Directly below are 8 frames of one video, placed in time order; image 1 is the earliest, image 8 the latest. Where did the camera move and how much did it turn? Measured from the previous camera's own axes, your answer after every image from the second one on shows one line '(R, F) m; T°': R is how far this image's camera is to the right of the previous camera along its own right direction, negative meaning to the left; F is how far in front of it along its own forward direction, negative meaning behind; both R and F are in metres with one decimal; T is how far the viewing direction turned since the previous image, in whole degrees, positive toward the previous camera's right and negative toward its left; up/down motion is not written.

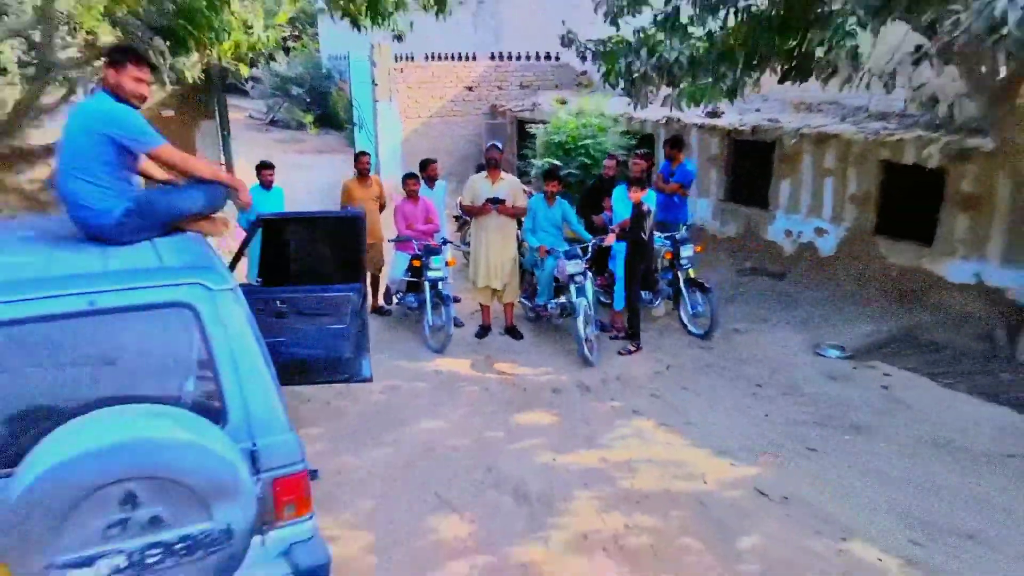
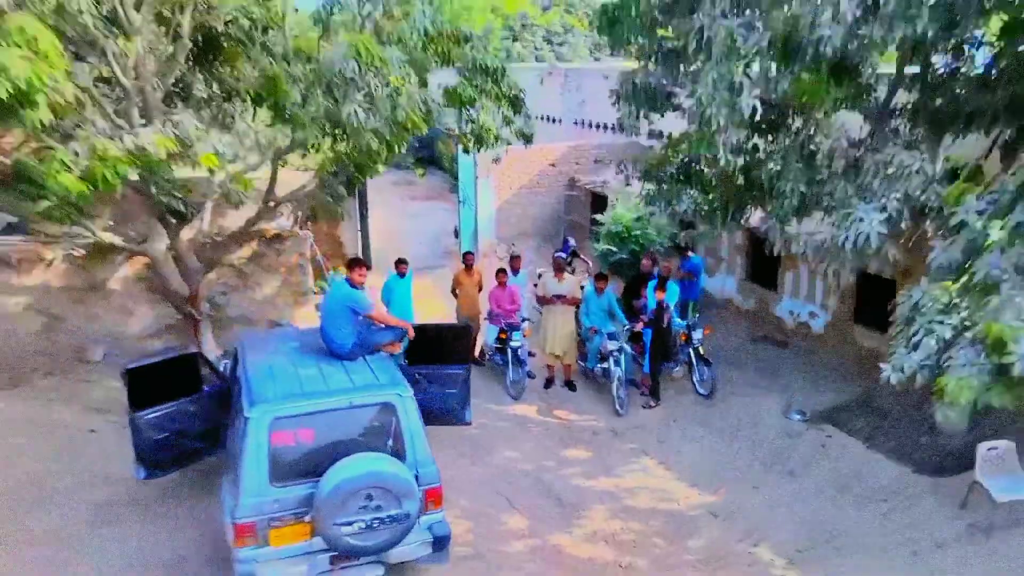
(+0.2, -1.5) m; -7°
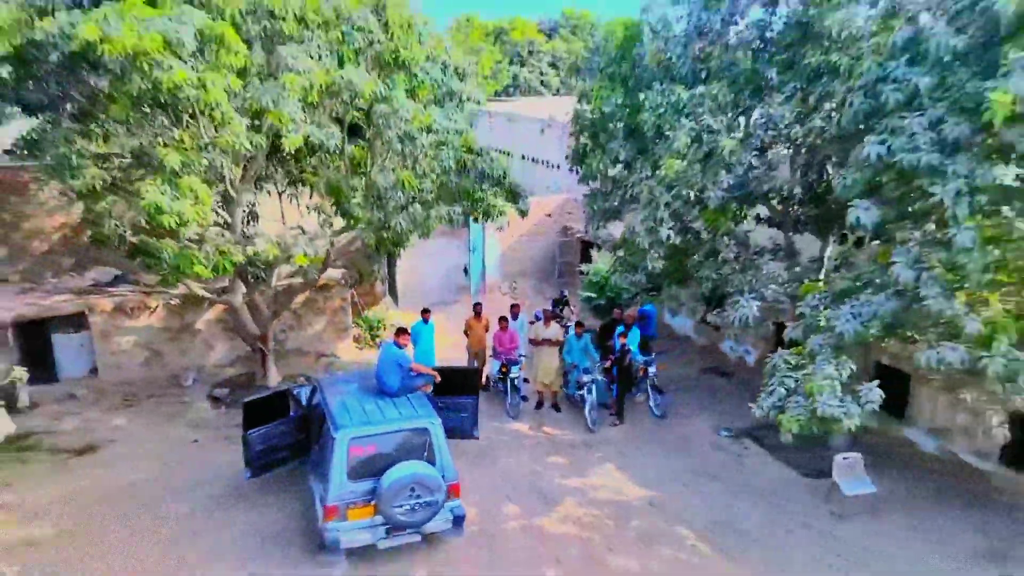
(+0.1, -1.5) m; -1°
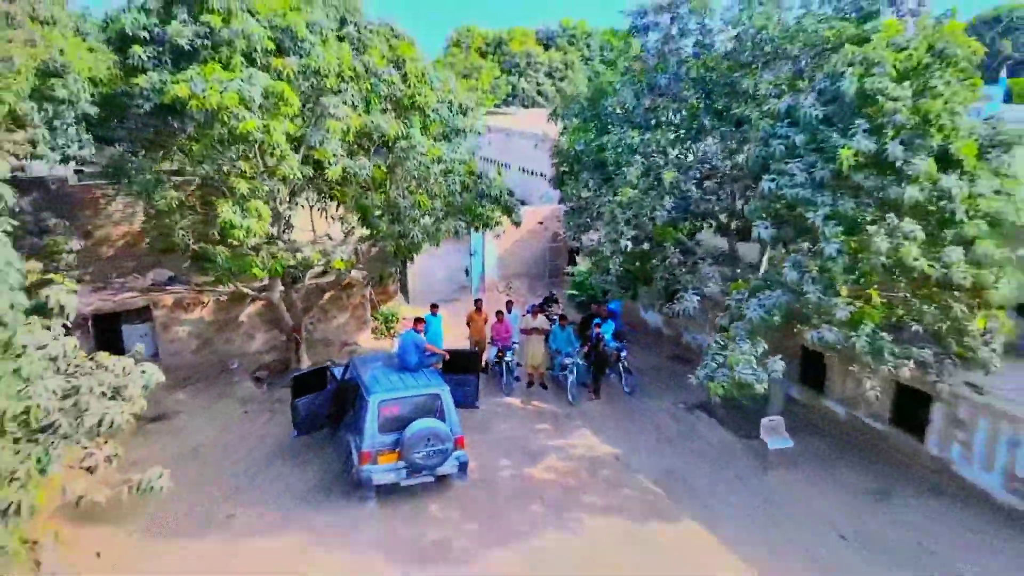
(+0.1, -1.3) m; 0°
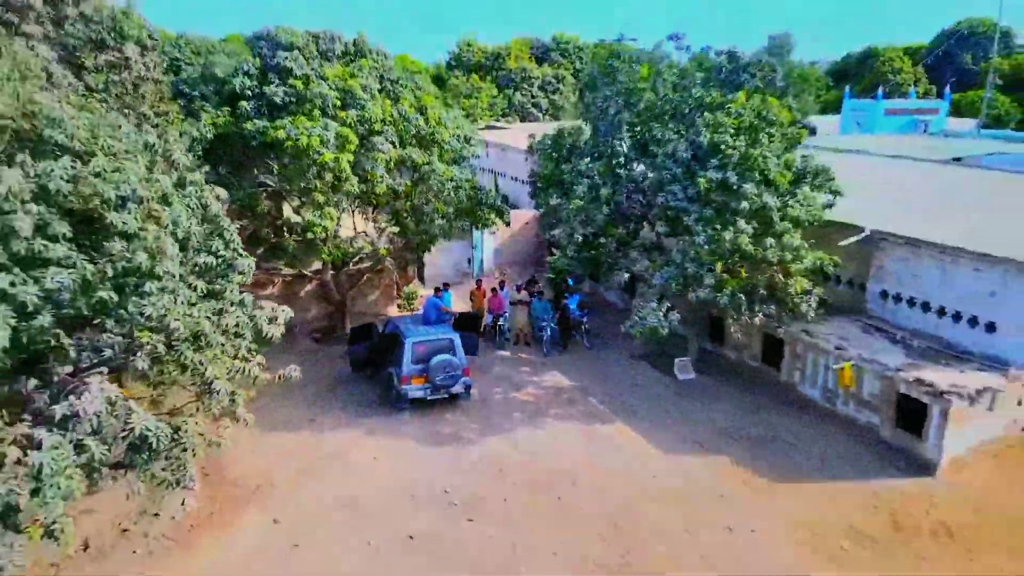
(+0.1, -2.8) m; 0°
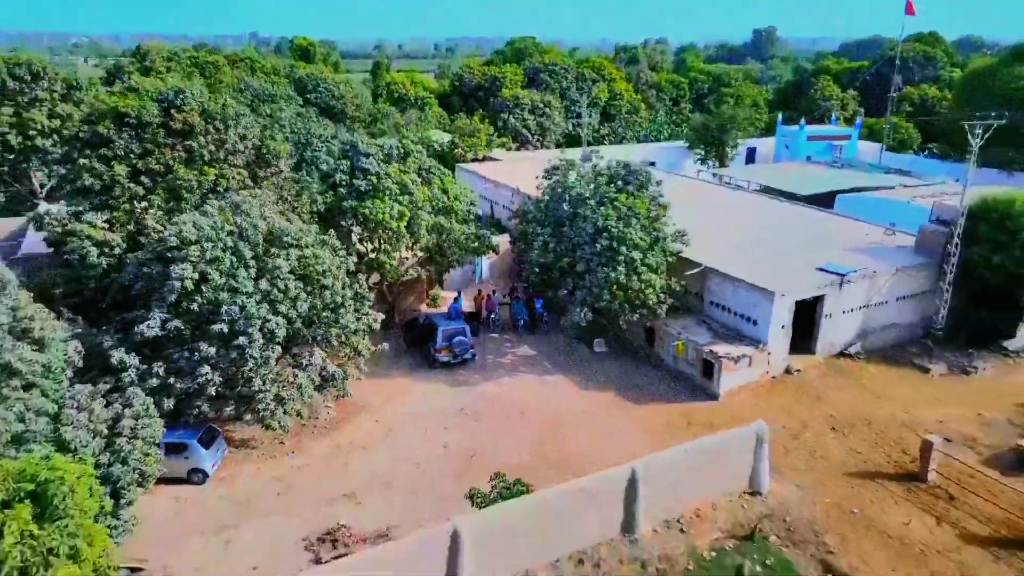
(+0.3, -6.4) m; 0°
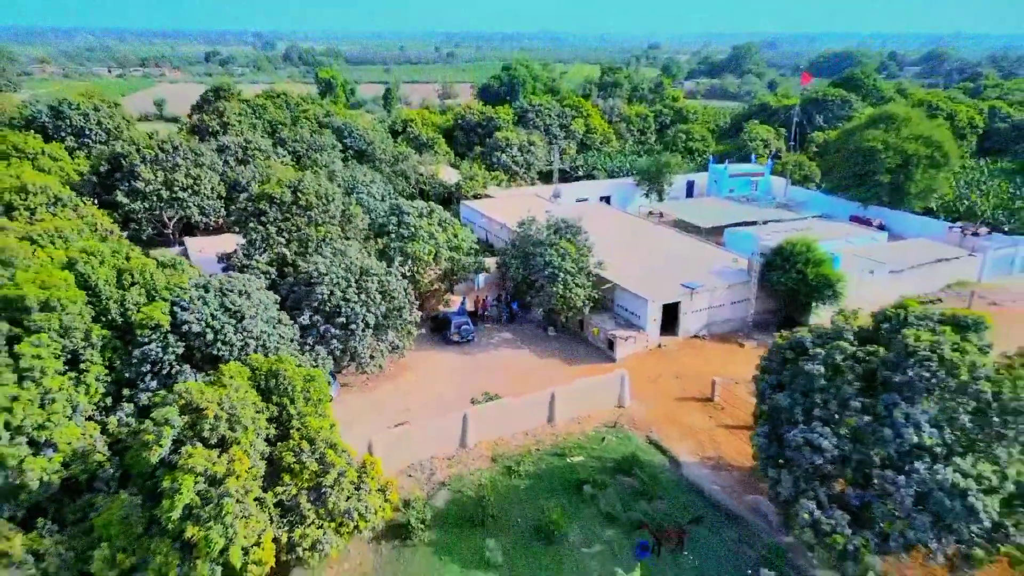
(+0.5, -9.6) m; 0°
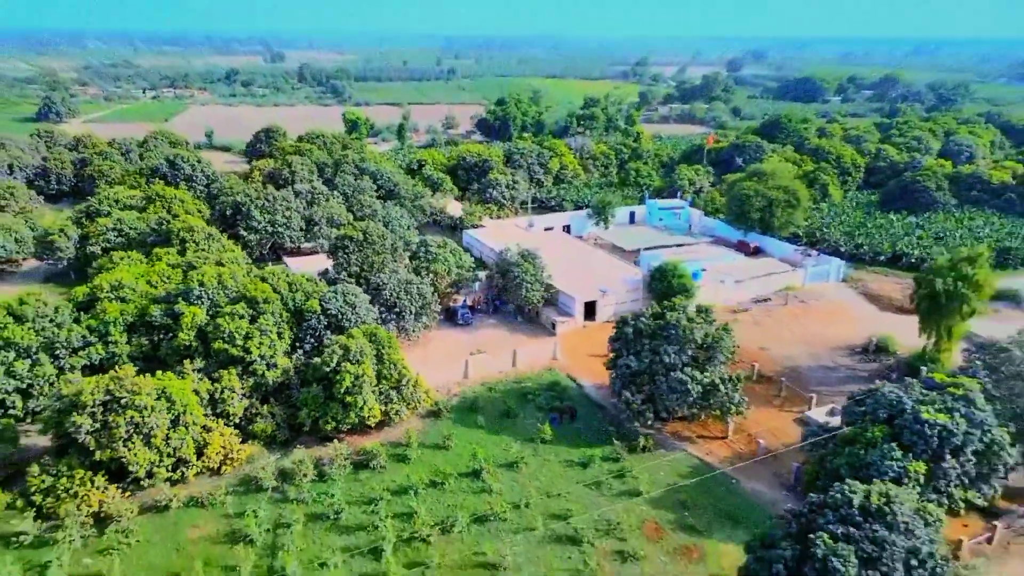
(+0.8, -15.3) m; 0°
